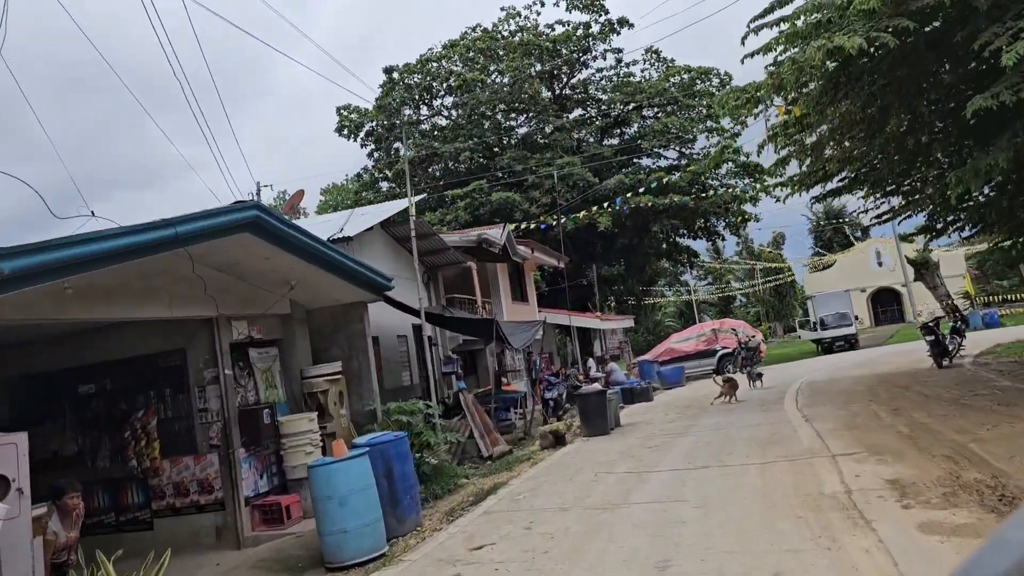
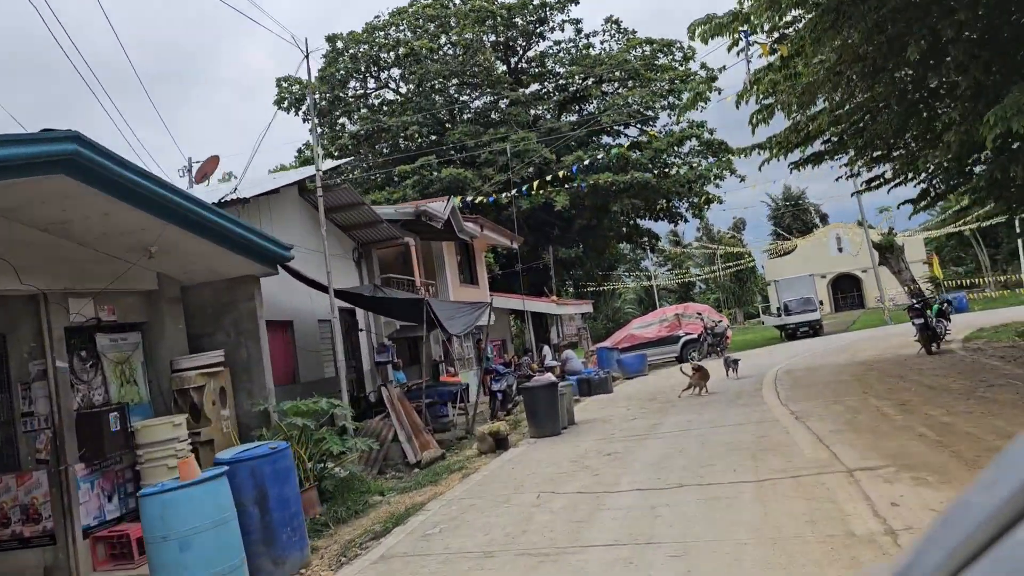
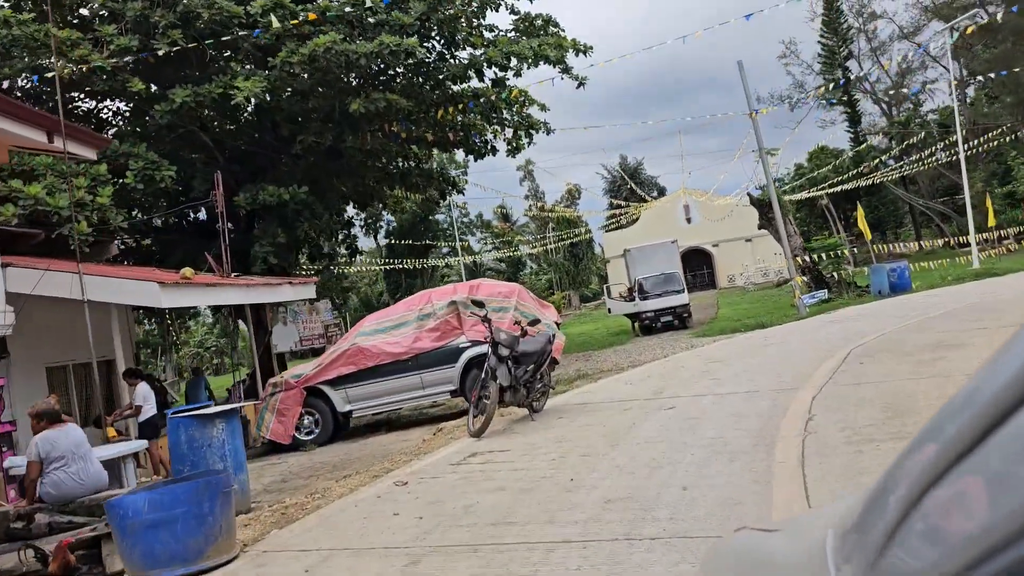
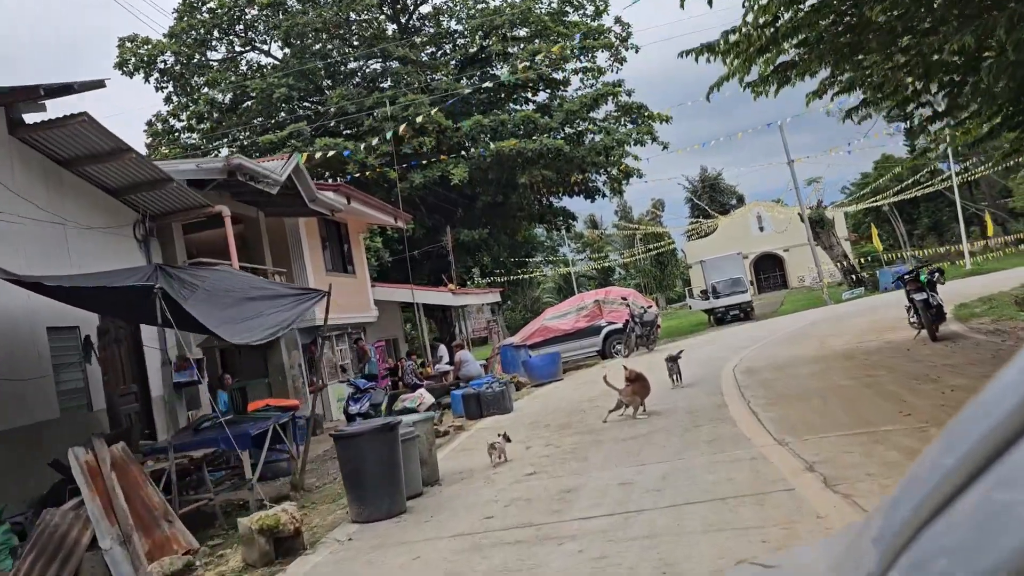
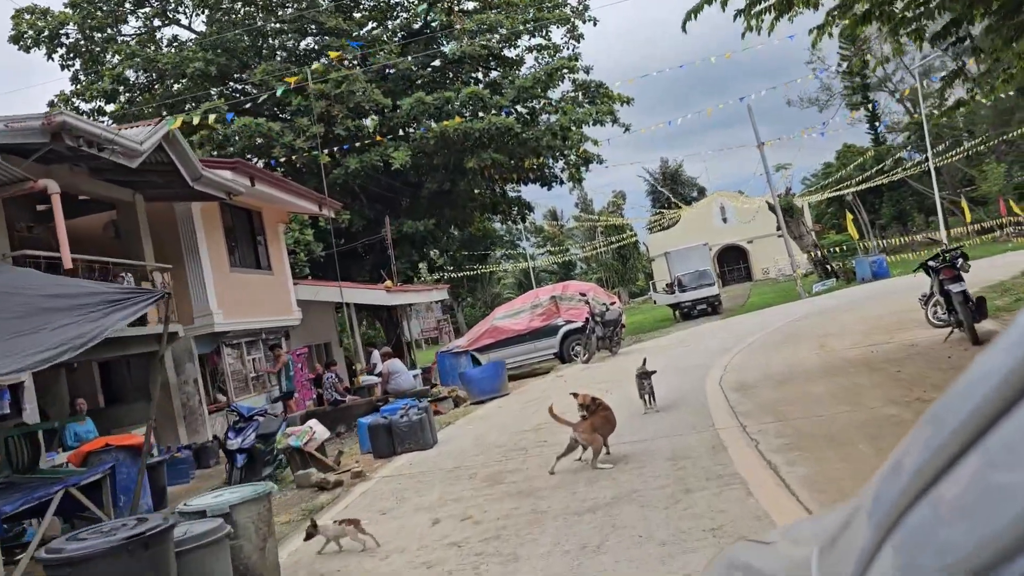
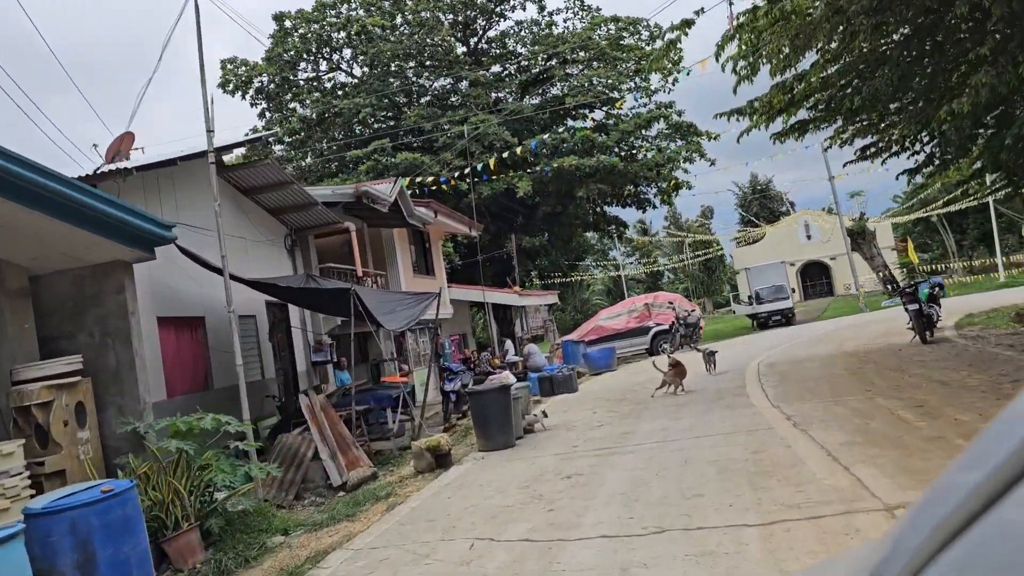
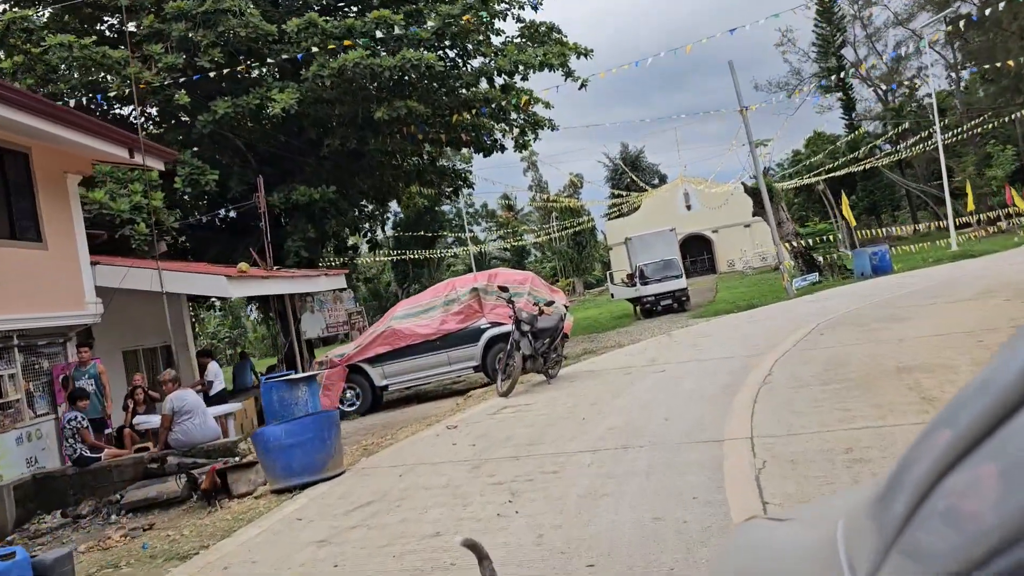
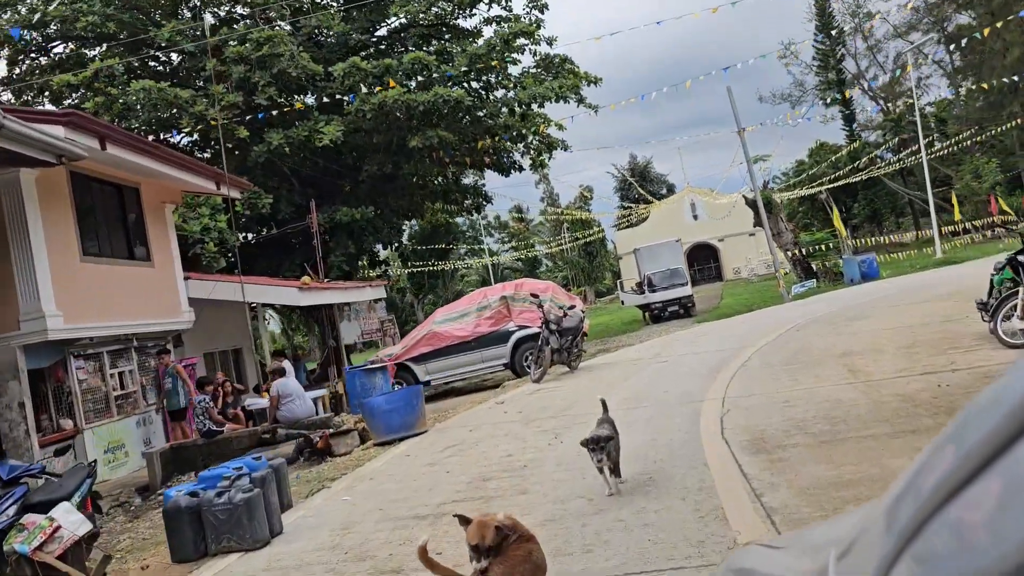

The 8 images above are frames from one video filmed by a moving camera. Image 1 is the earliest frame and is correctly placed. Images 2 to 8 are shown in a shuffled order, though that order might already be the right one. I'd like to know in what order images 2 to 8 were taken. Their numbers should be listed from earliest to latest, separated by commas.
2, 6, 4, 5, 8, 7, 3
